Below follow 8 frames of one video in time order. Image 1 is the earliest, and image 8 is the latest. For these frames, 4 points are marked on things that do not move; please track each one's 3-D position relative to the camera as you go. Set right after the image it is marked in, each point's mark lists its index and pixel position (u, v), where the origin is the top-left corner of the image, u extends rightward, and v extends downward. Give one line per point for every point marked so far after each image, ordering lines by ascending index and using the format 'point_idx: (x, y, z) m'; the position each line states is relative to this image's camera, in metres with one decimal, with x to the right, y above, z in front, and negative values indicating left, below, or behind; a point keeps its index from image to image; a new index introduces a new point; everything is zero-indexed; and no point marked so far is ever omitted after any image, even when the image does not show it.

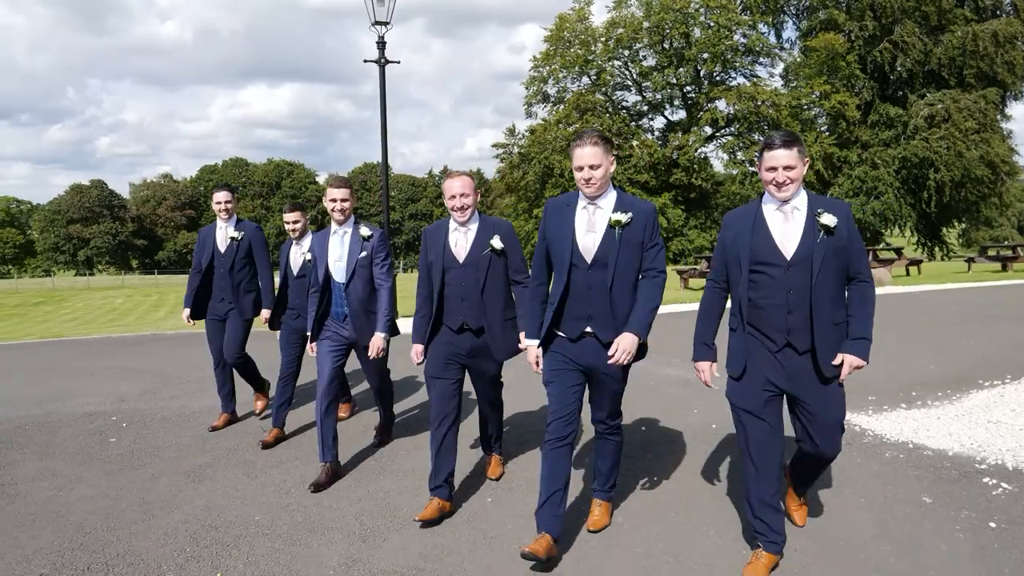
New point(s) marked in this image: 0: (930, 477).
0: (+2.5, -1.1, +4.8) m
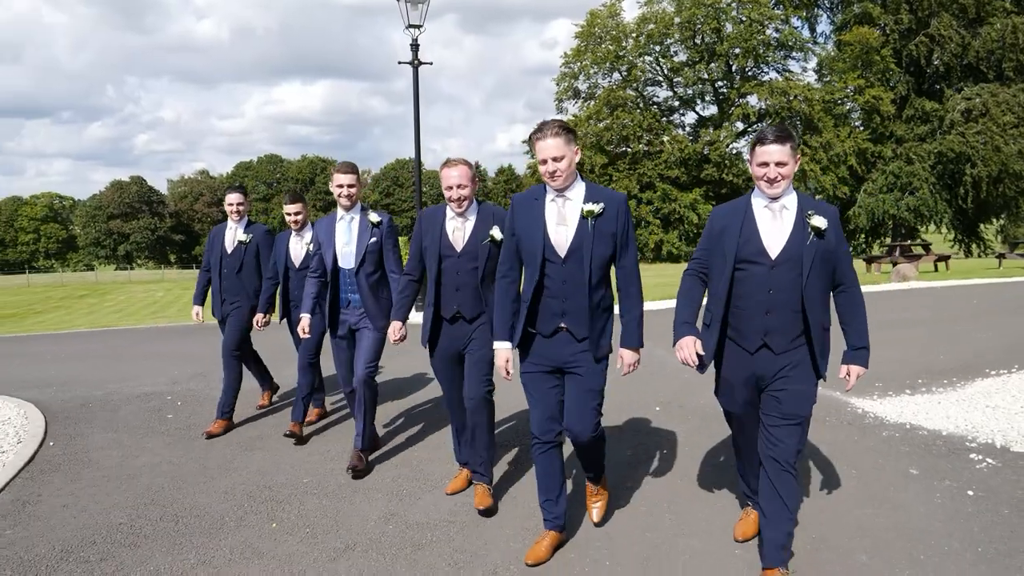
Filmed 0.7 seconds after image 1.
0: (+2.7, -1.1, +5.1) m
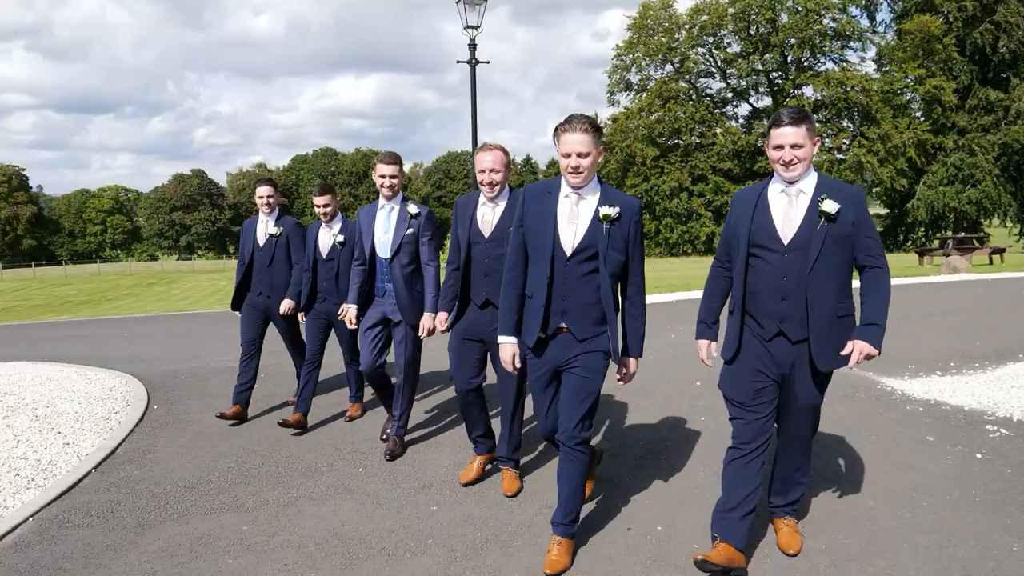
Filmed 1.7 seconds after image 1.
0: (+3.1, -1.0, +5.6) m
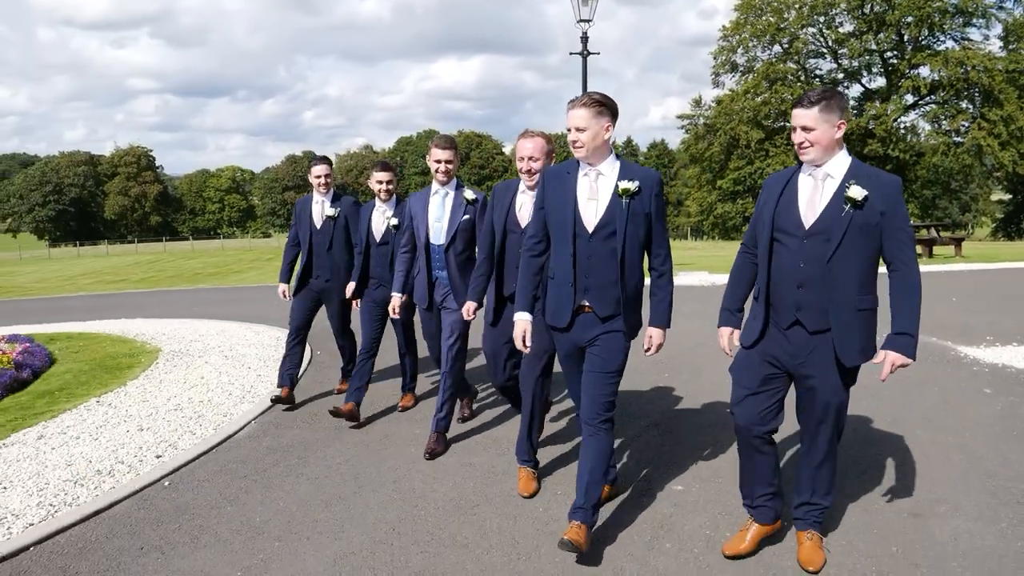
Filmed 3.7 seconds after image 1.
0: (+4.0, -0.8, +6.3) m
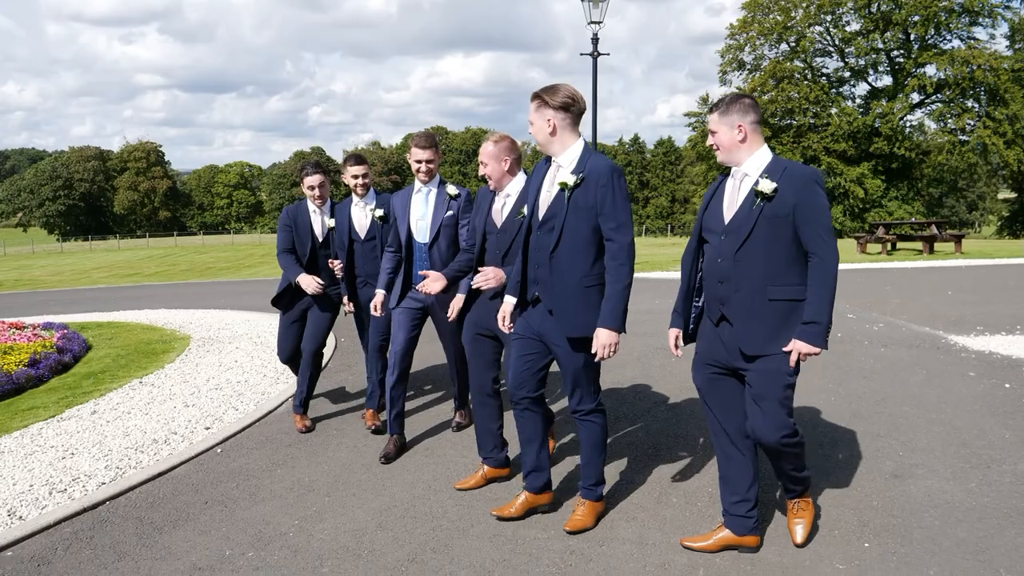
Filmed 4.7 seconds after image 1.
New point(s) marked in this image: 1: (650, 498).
0: (+4.2, -0.7, +6.8) m
1: (+0.8, -1.2, +4.3) m
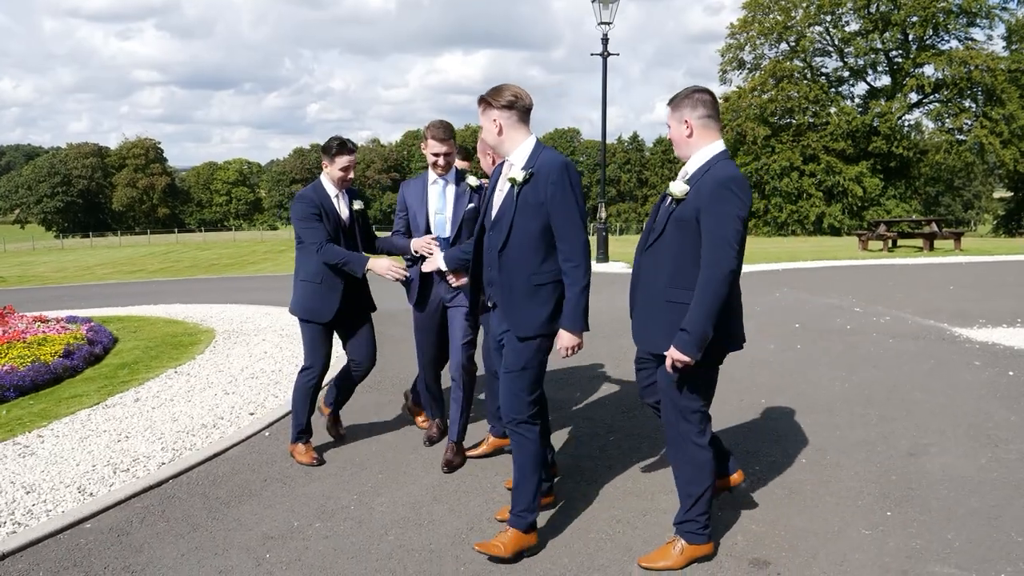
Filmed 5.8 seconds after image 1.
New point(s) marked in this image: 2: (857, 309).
0: (+4.4, -0.6, +7.1) m
1: (+1.0, -1.1, +4.6) m
2: (+4.5, -0.3, +10.0) m
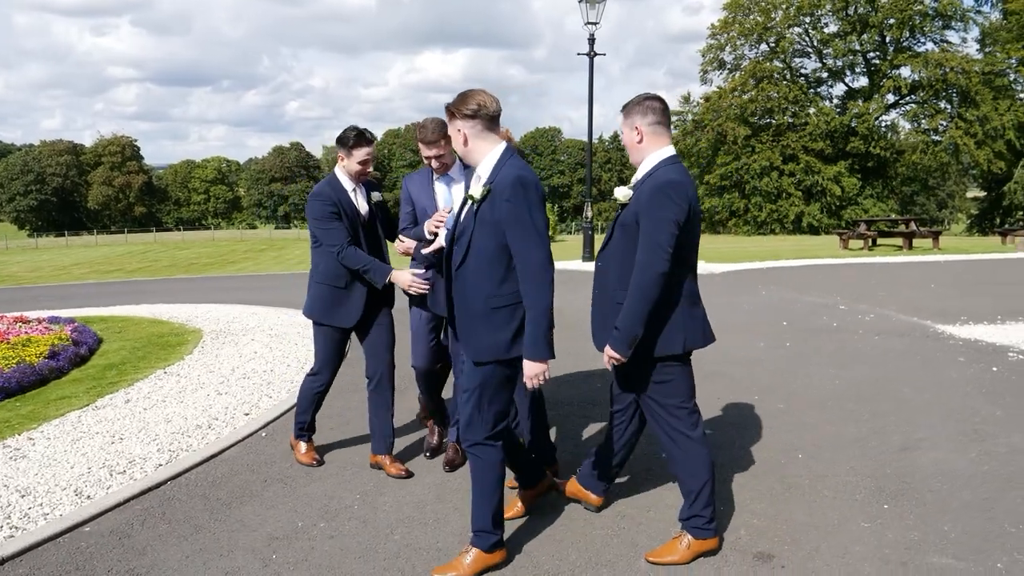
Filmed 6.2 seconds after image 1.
0: (+4.4, -0.6, +7.3) m
1: (+1.0, -1.1, +4.7) m
2: (+4.4, -0.3, +10.2) m
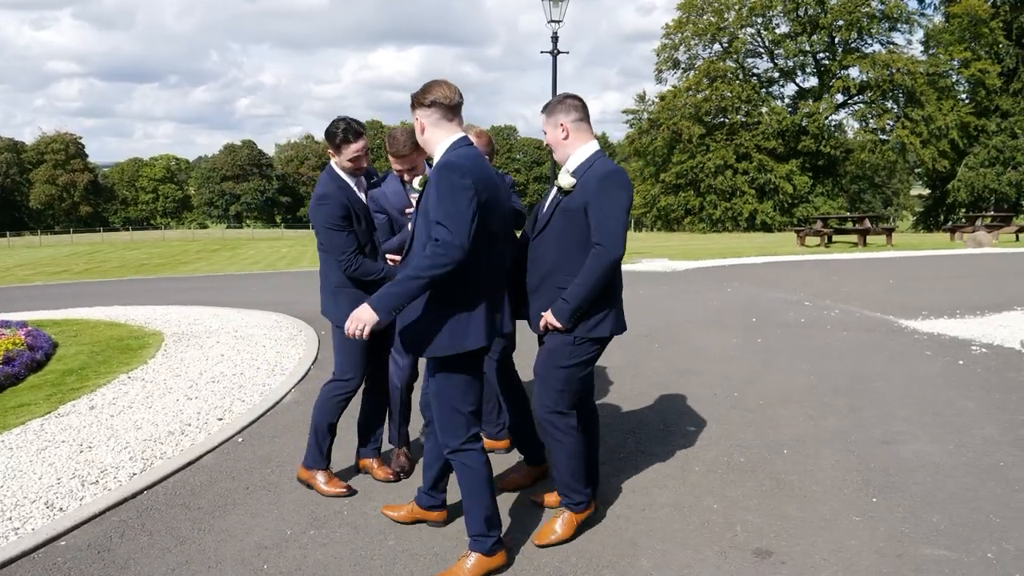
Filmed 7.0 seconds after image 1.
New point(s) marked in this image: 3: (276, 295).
0: (+4.1, -0.6, +7.5) m
1: (+1.0, -1.1, +4.7) m
2: (+4.0, -0.2, +10.4) m
3: (-4.9, 0.0, +15.8) m
